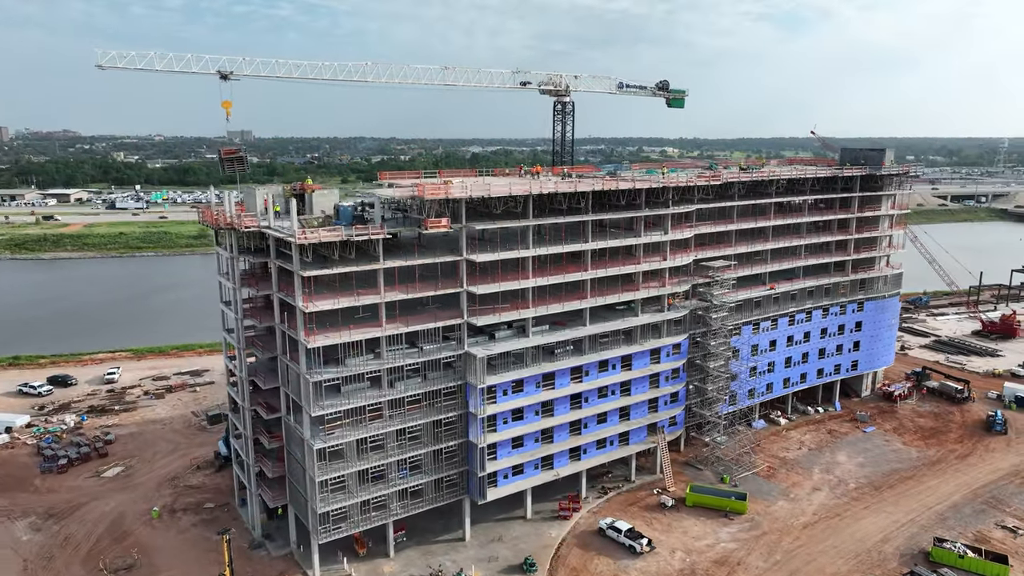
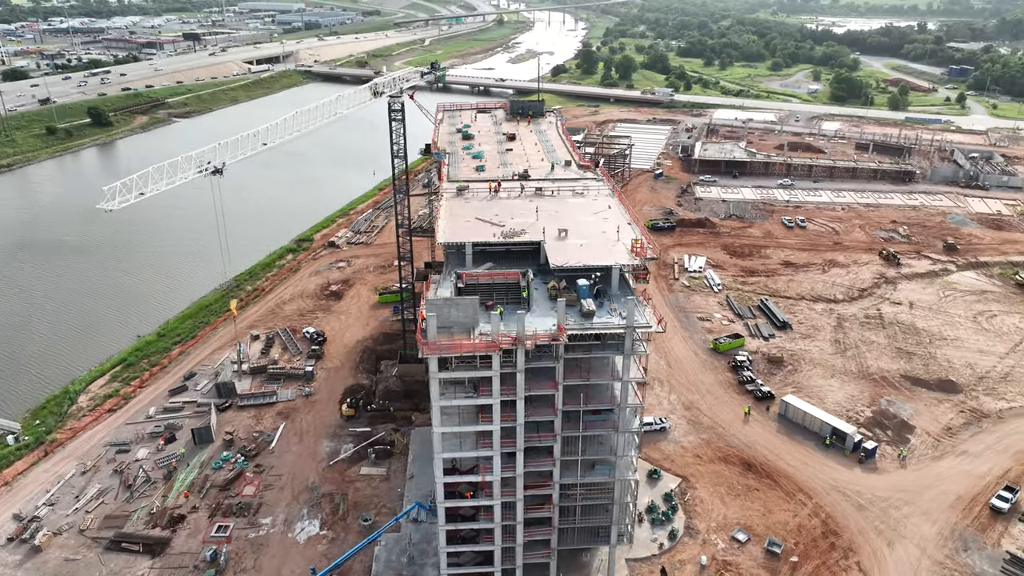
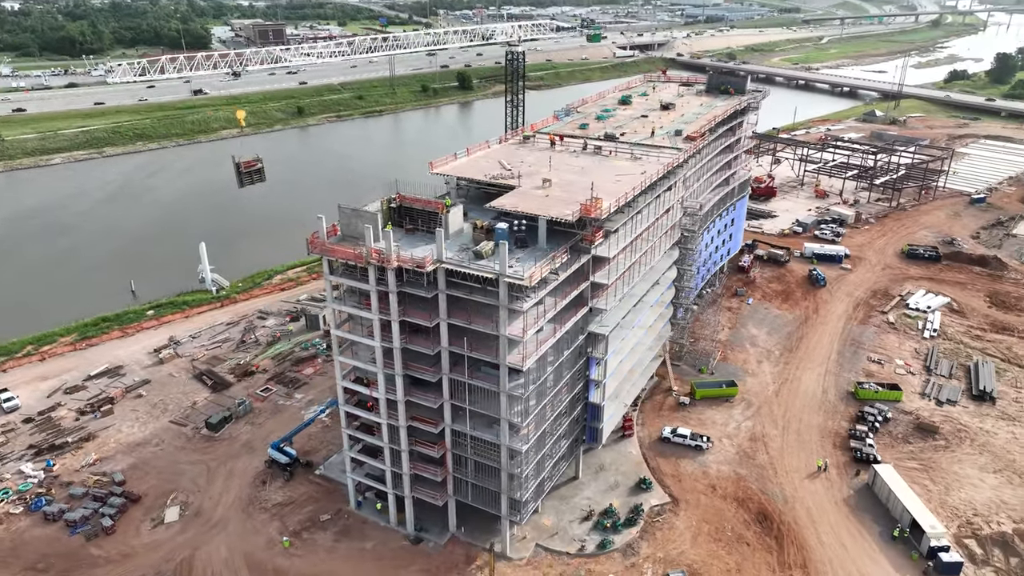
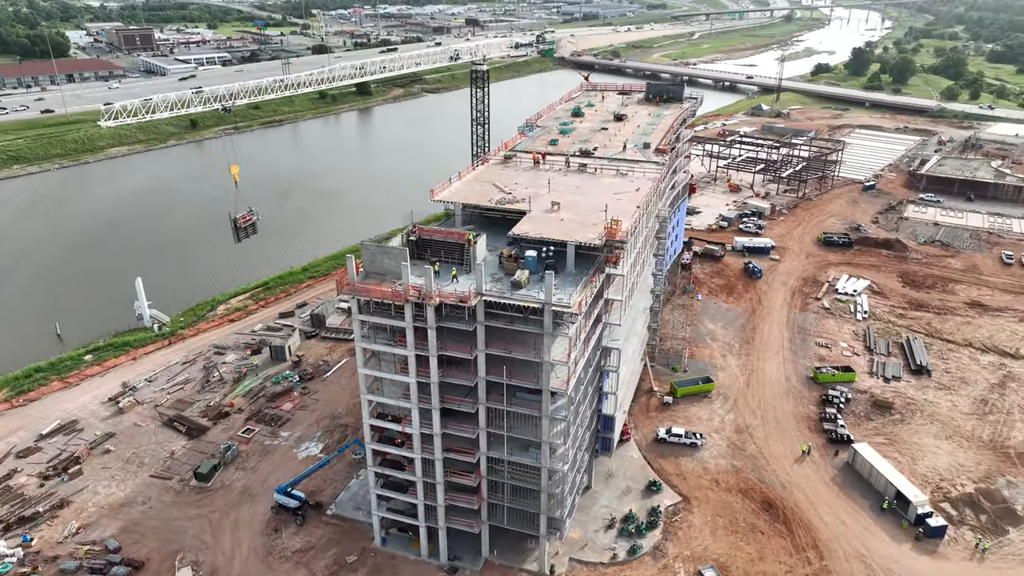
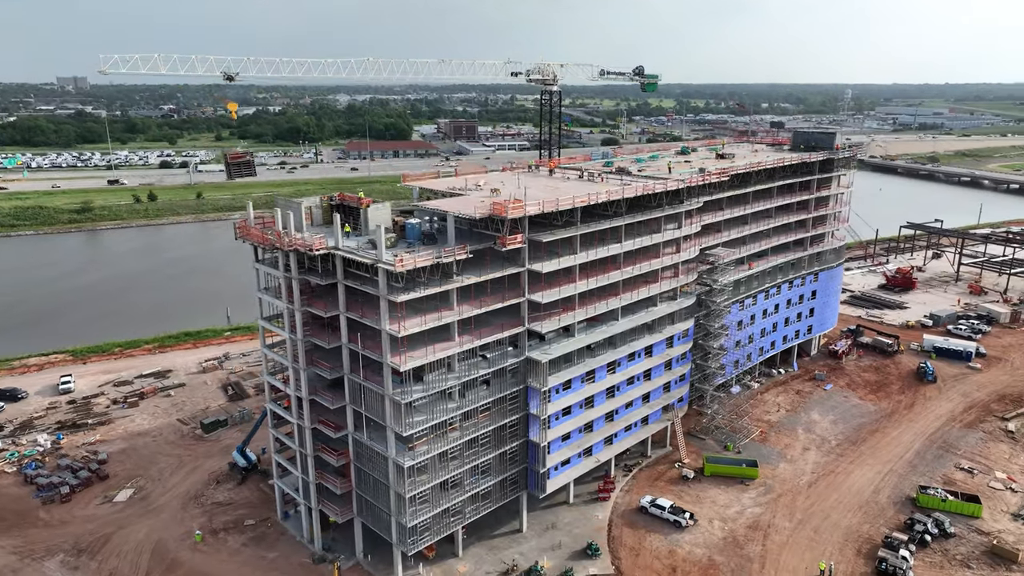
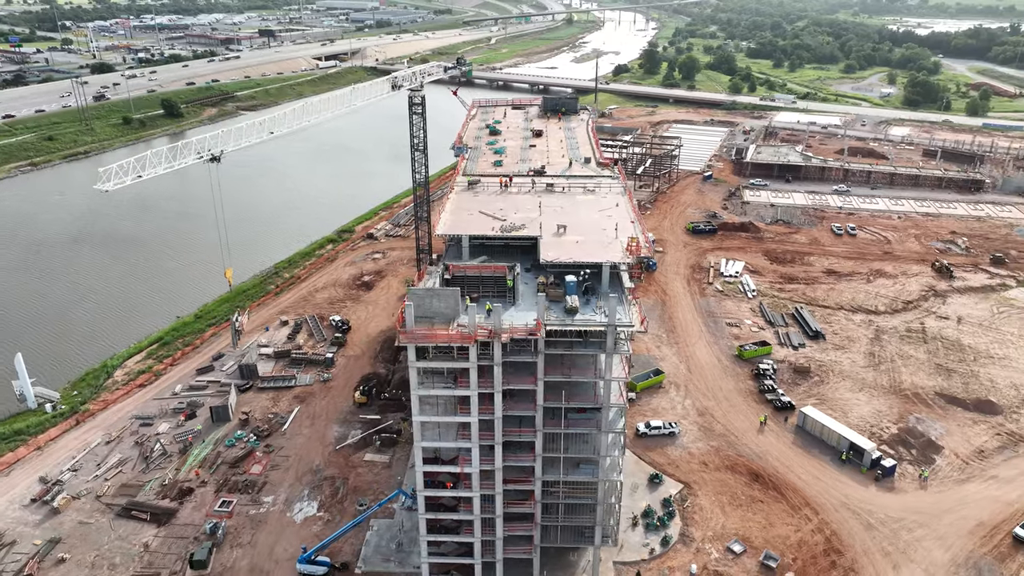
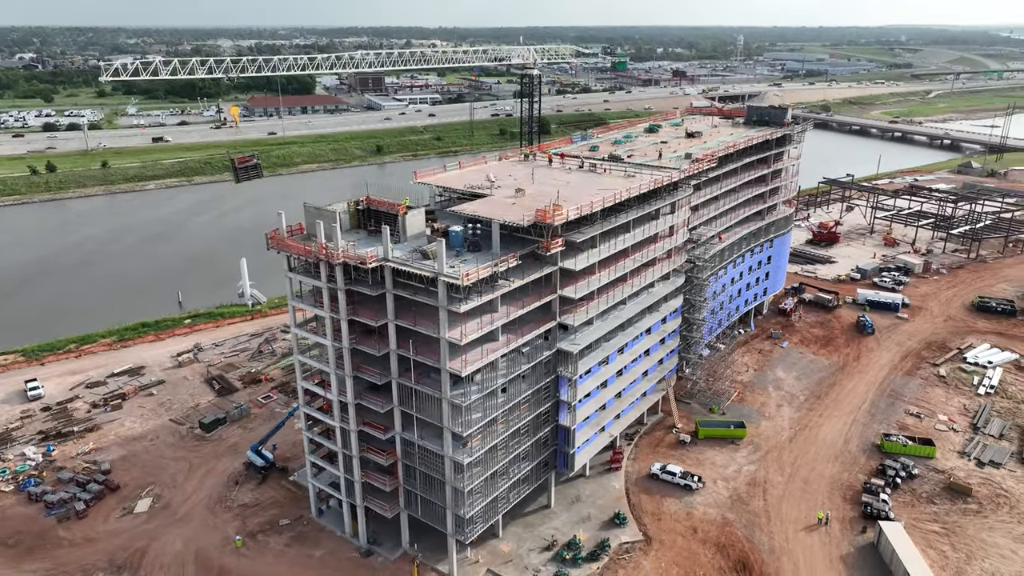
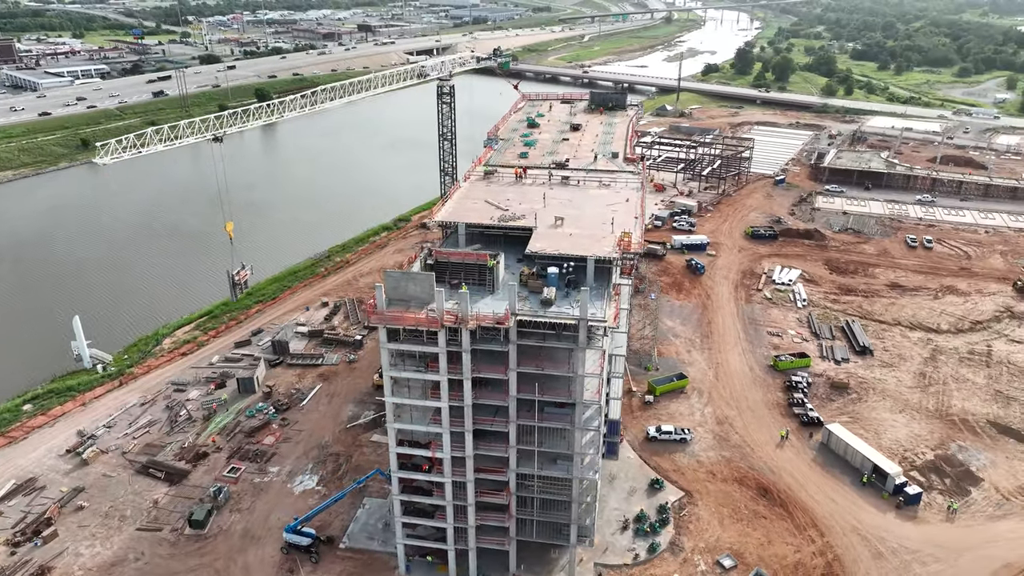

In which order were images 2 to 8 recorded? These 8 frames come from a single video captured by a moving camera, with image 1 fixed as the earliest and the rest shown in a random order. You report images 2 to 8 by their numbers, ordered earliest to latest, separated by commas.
5, 7, 3, 4, 8, 6, 2
